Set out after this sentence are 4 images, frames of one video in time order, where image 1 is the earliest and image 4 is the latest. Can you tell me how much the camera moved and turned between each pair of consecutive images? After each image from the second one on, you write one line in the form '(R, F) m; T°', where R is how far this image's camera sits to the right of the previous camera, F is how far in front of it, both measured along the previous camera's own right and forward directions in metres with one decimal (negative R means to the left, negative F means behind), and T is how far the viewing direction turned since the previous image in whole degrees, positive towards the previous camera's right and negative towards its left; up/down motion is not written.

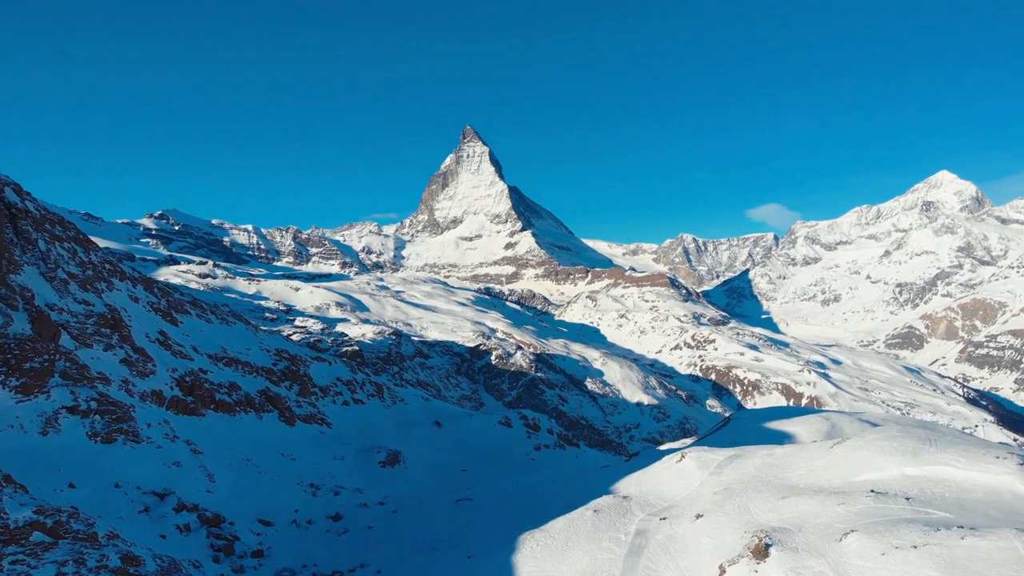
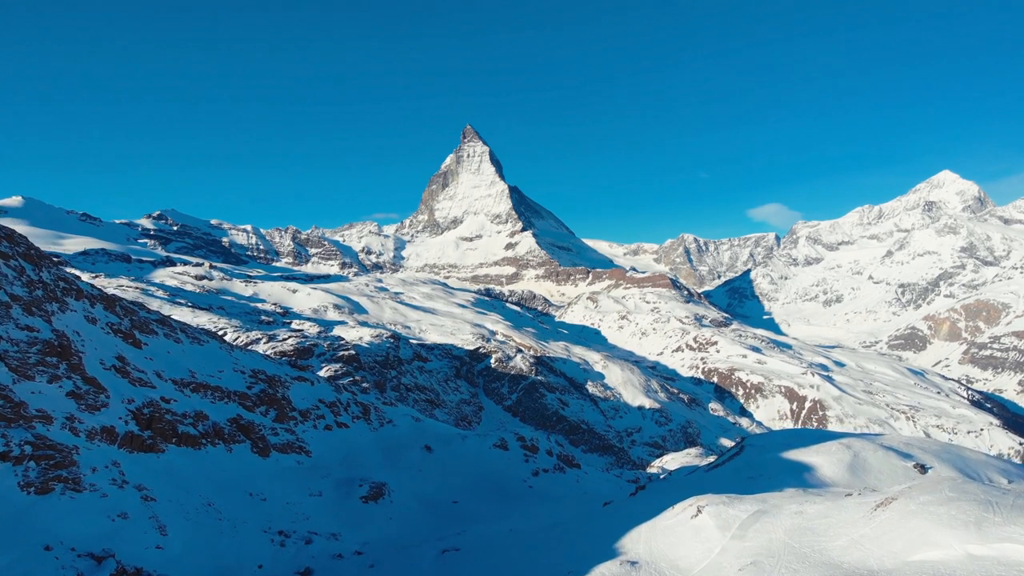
(+0.7, +5.7) m; 0°
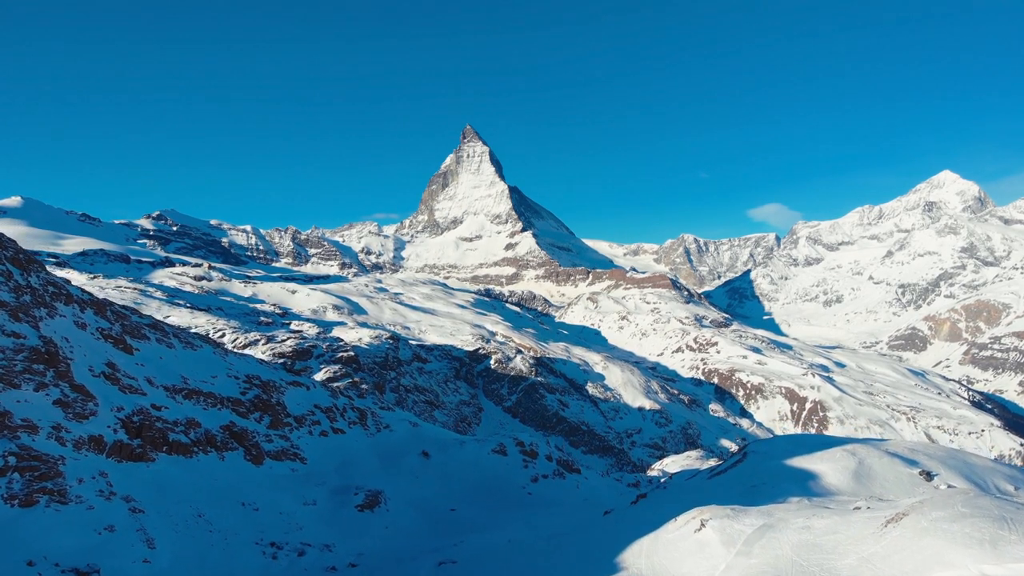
(+0.2, +1.2) m; 0°
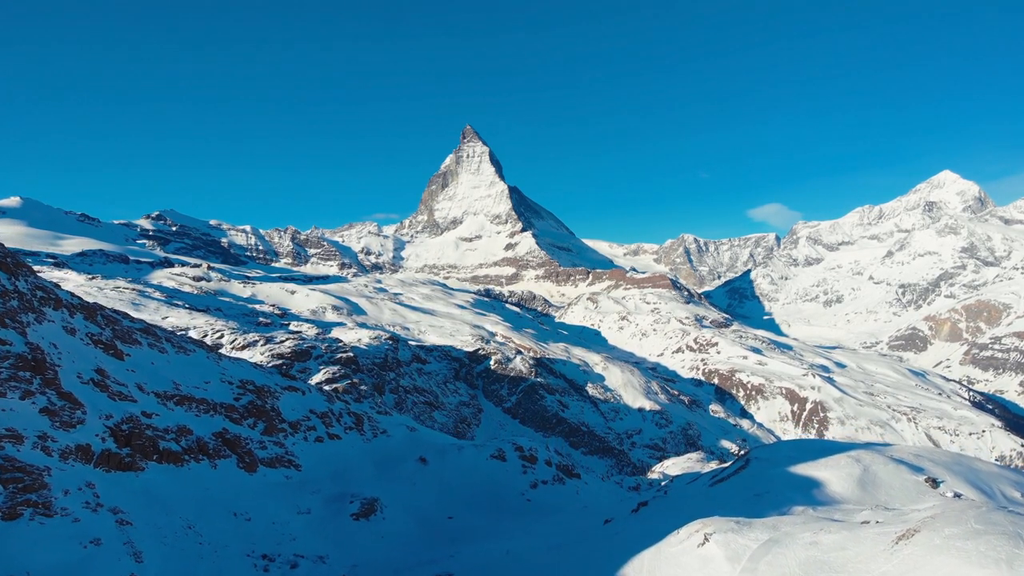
(+0.2, +1.2) m; 0°
